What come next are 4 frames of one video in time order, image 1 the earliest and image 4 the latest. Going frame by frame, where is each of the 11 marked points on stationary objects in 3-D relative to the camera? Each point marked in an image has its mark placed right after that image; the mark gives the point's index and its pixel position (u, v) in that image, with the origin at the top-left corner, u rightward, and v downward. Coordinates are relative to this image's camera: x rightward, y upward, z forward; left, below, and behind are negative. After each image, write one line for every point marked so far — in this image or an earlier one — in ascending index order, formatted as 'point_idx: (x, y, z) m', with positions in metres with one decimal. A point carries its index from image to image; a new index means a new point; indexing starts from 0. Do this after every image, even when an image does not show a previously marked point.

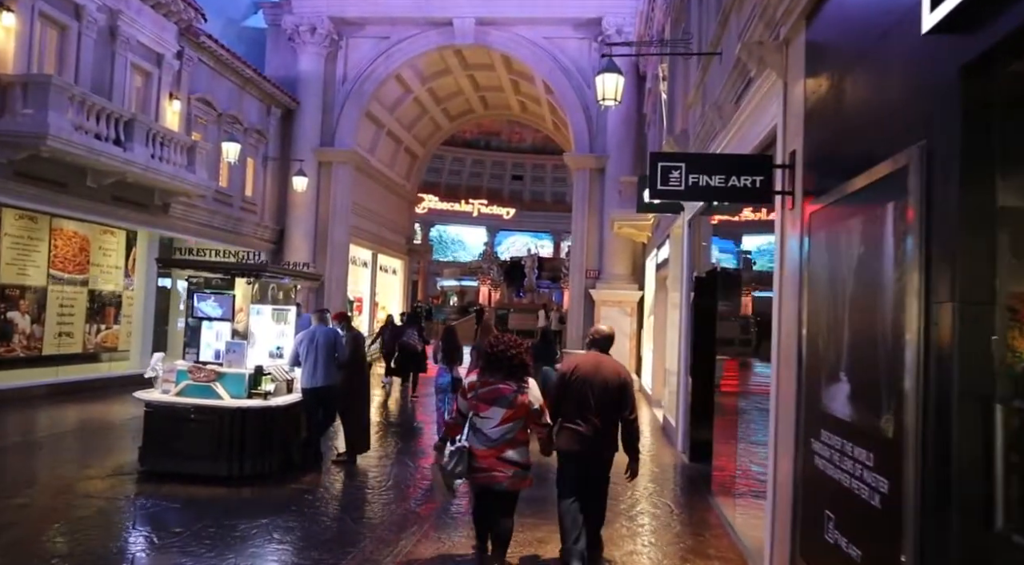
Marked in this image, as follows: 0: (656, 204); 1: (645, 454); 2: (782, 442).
0: (+2.1, +1.1, +9.9) m
1: (+1.8, -2.4, +9.7) m
2: (+1.7, -1.0, +4.4) m
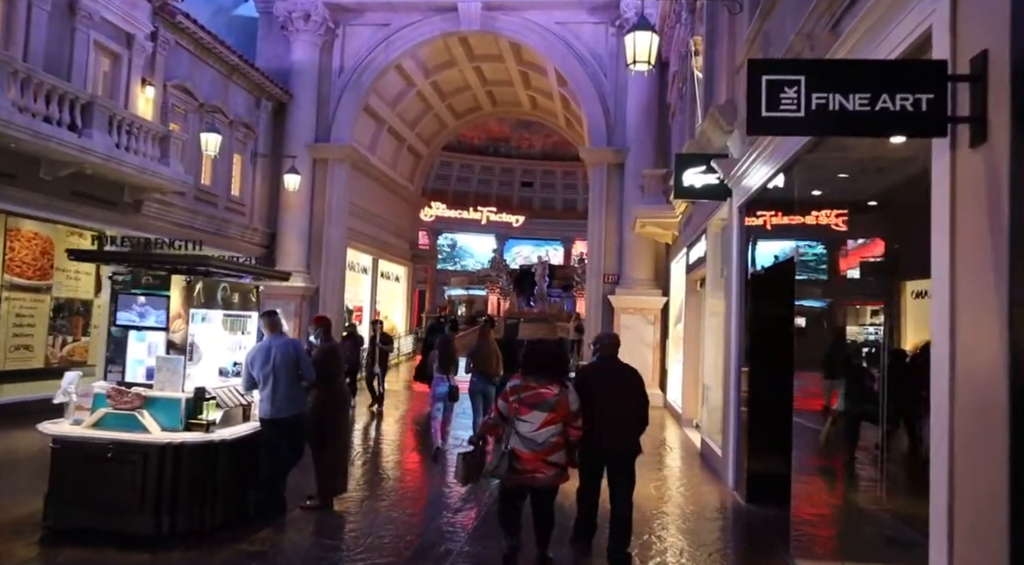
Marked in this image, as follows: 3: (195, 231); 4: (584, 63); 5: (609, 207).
0: (+2.2, +1.1, +8.2) m
1: (+2.0, -2.4, +8.0) m
2: (+1.8, -1.0, +2.8) m
3: (-7.0, +1.1, +15.5) m
4: (+1.9, +5.7, +18.0) m
5: (+2.4, +1.9, +17.4) m
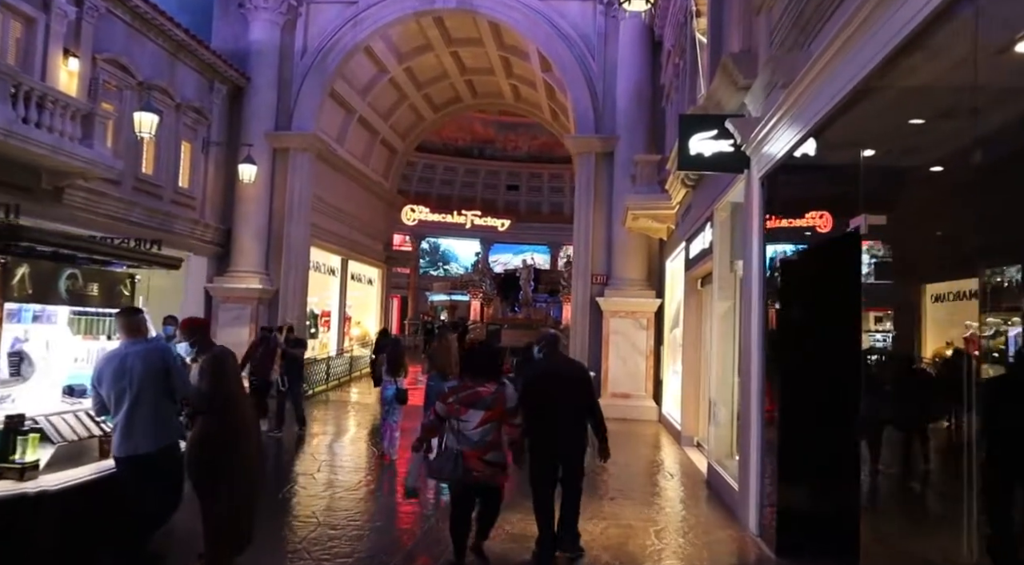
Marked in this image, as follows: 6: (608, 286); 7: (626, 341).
0: (+1.9, +1.2, +6.7) m
1: (+1.7, -2.3, +6.4) m
2: (+1.6, -0.8, +1.2) m
3: (-7.5, +1.1, +13.8) m
4: (+1.4, +5.6, +16.5) m
5: (+2.0, +1.9, +15.9) m
6: (+2.1, -0.1, +15.4) m
7: (+2.4, -1.2, +14.6) m
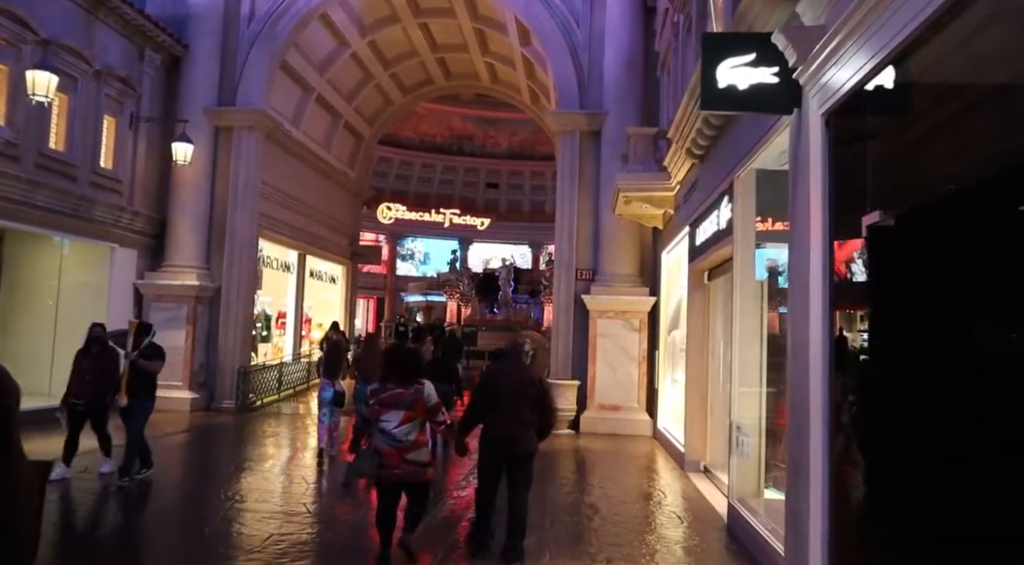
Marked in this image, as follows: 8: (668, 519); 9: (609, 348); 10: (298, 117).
0: (+1.6, +1.3, +4.9) m
1: (+1.4, -2.2, +4.5) m
2: (+1.4, -0.7, -0.7) m
3: (-8.0, +1.2, +11.7) m
4: (+0.8, +5.7, +14.6) m
5: (+1.4, +2.0, +14.1) m
6: (+1.6, 0.0, +13.6) m
7: (+1.9, -1.1, +12.8) m
8: (+1.5, -2.4, +6.9) m
9: (+1.8, -1.2, +12.8) m
10: (-5.3, +4.2, +17.3) m
